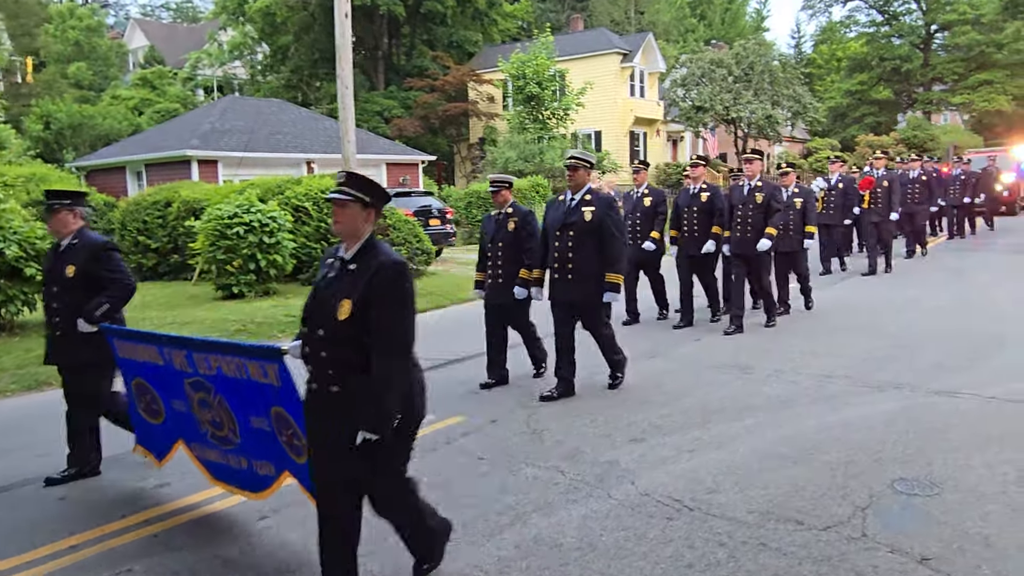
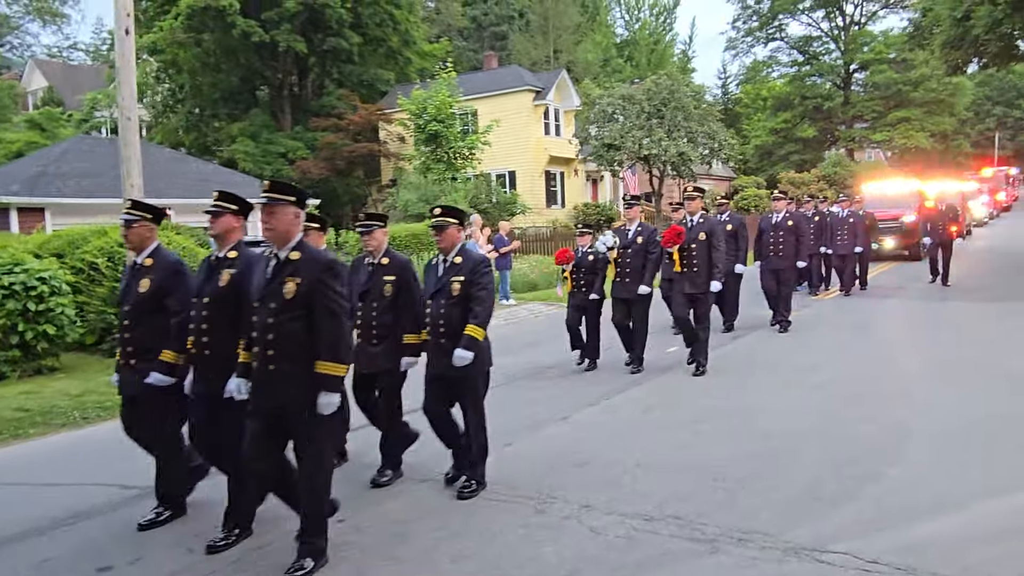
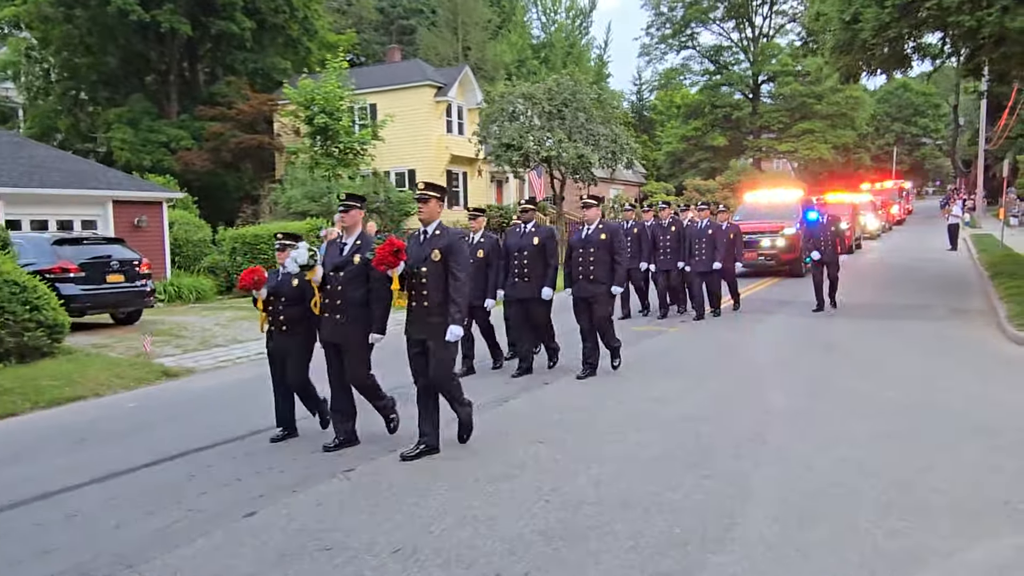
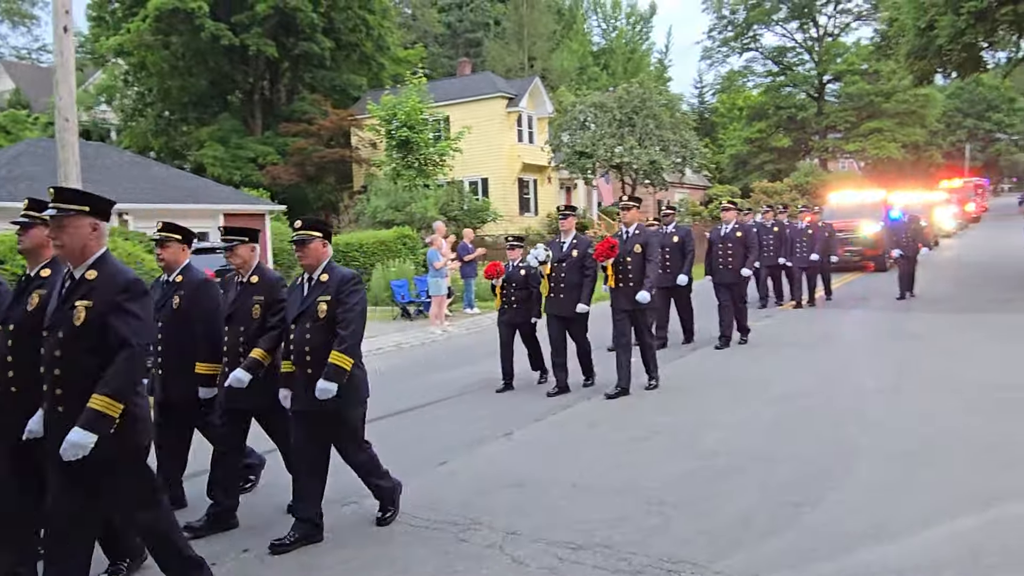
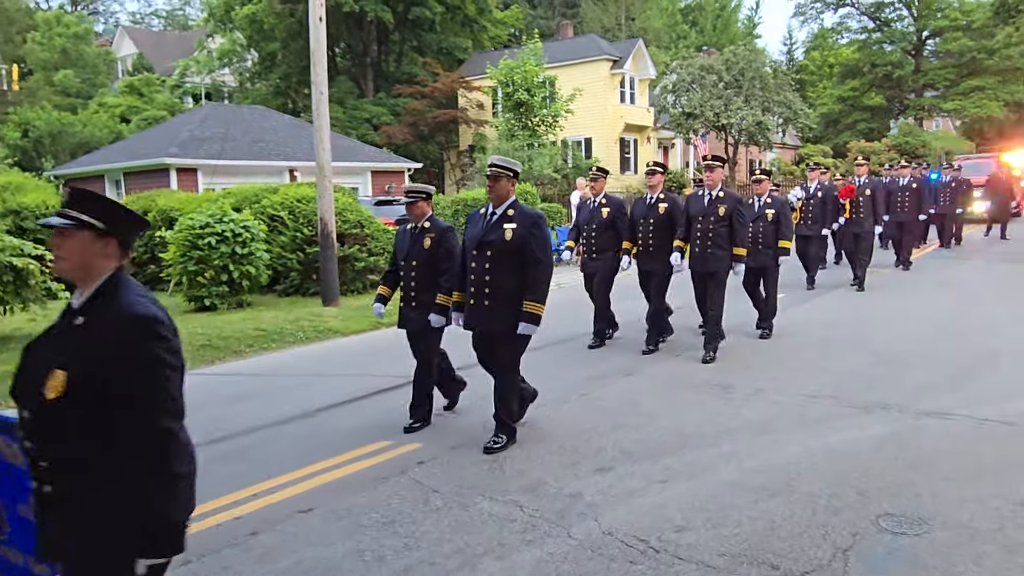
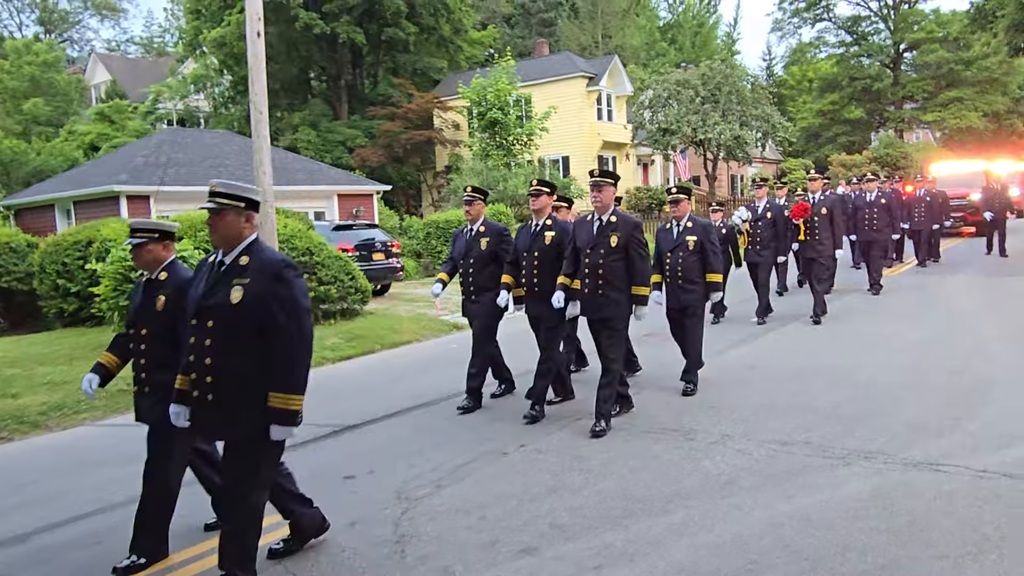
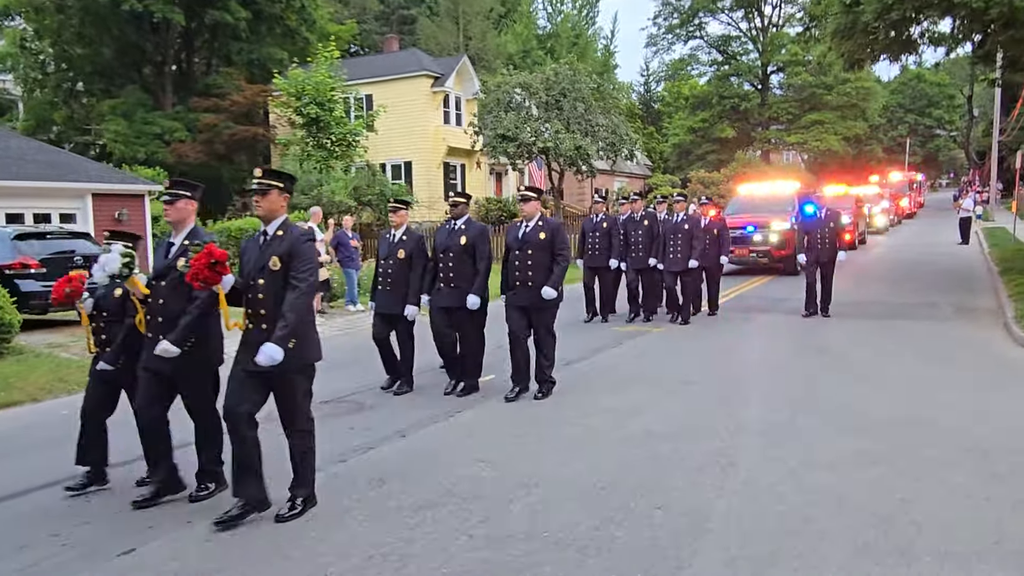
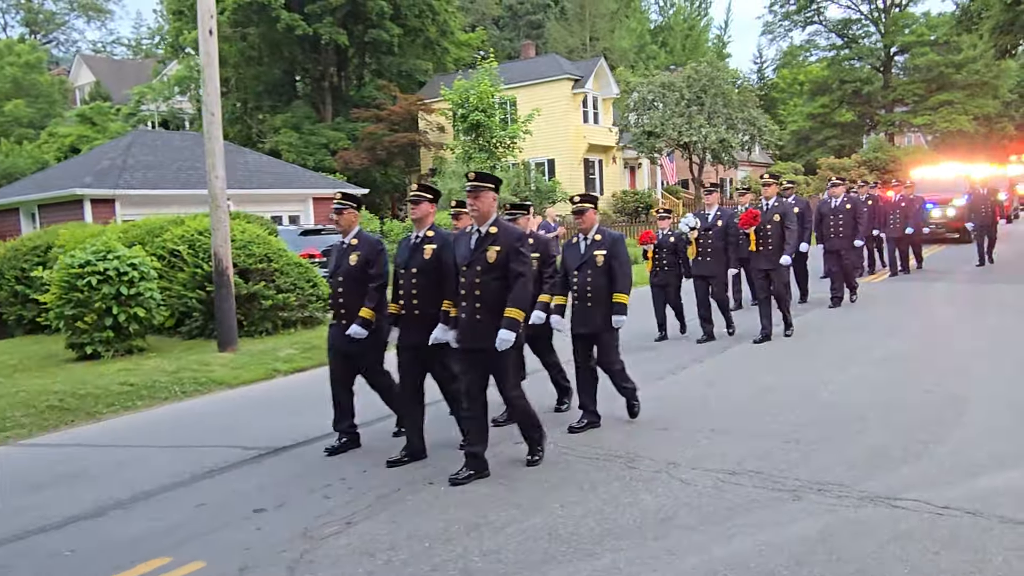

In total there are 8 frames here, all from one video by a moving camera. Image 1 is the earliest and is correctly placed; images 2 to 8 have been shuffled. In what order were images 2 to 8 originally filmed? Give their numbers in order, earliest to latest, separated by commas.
5, 6, 8, 2, 4, 3, 7
